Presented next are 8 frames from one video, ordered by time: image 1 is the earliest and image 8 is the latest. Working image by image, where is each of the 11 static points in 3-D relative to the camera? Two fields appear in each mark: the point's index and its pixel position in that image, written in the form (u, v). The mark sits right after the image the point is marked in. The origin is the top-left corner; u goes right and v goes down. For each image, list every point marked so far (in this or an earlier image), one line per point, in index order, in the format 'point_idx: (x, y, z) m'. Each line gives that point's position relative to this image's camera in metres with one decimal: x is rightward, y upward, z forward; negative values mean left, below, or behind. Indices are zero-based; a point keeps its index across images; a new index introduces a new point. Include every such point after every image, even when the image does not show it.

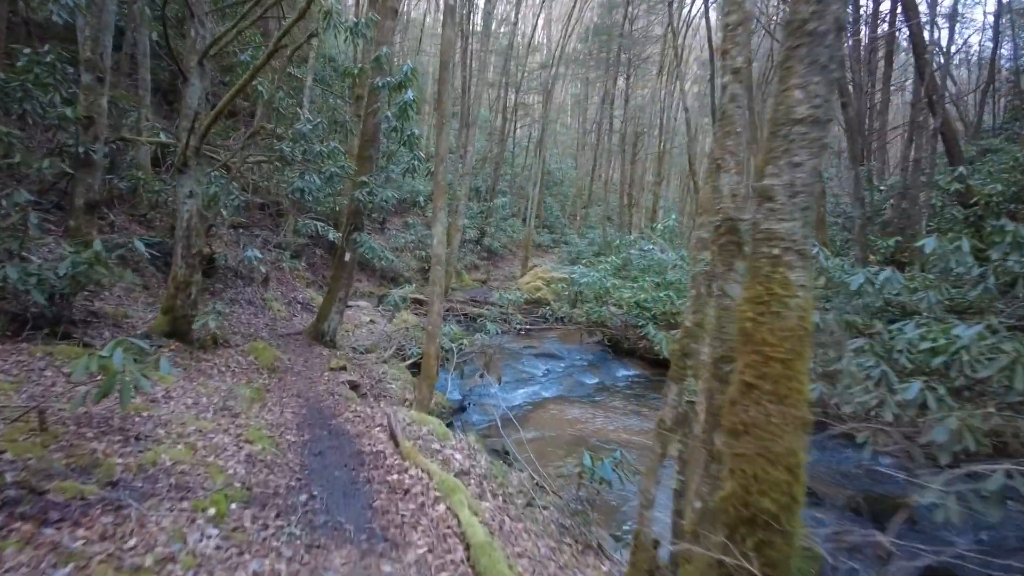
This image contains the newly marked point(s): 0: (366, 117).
0: (-2.2, +2.6, +9.9) m
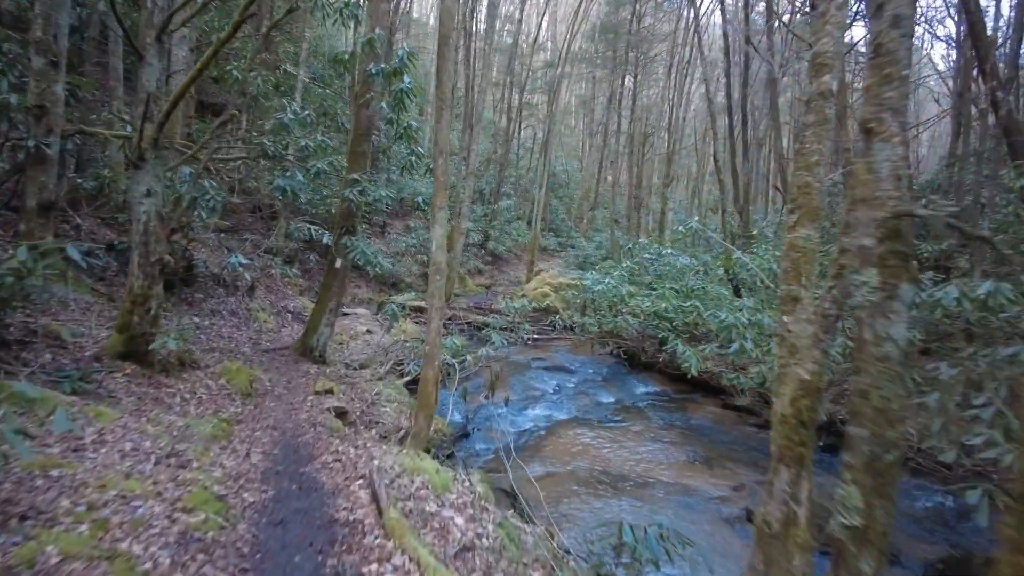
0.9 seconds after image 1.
0: (-2.1, +2.5, +9.0) m
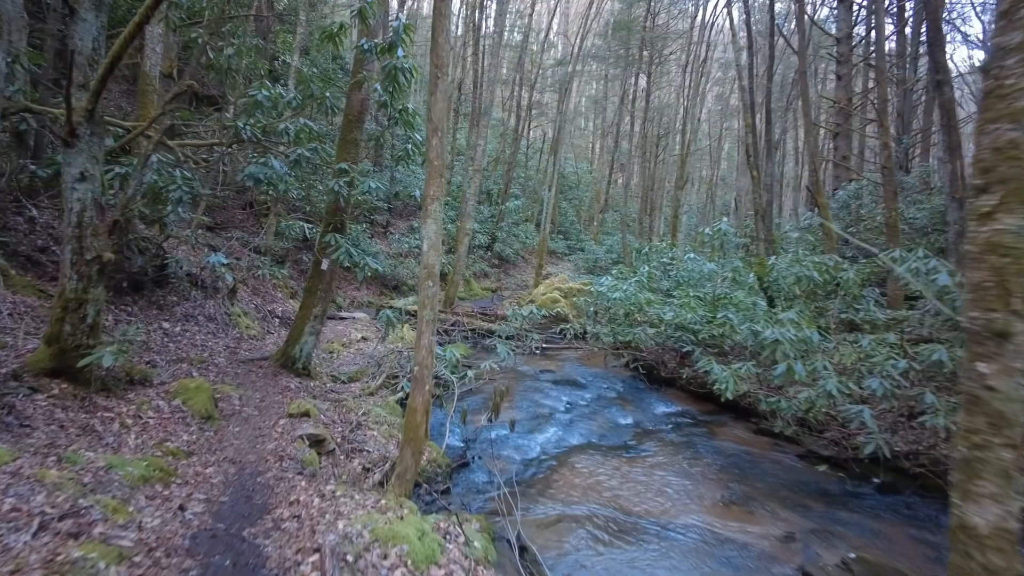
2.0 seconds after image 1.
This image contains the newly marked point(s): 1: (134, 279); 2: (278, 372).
0: (-2.0, +2.4, +8.0) m
1: (-4.8, +0.1, +8.2) m
2: (-2.9, -1.0, +8.0) m
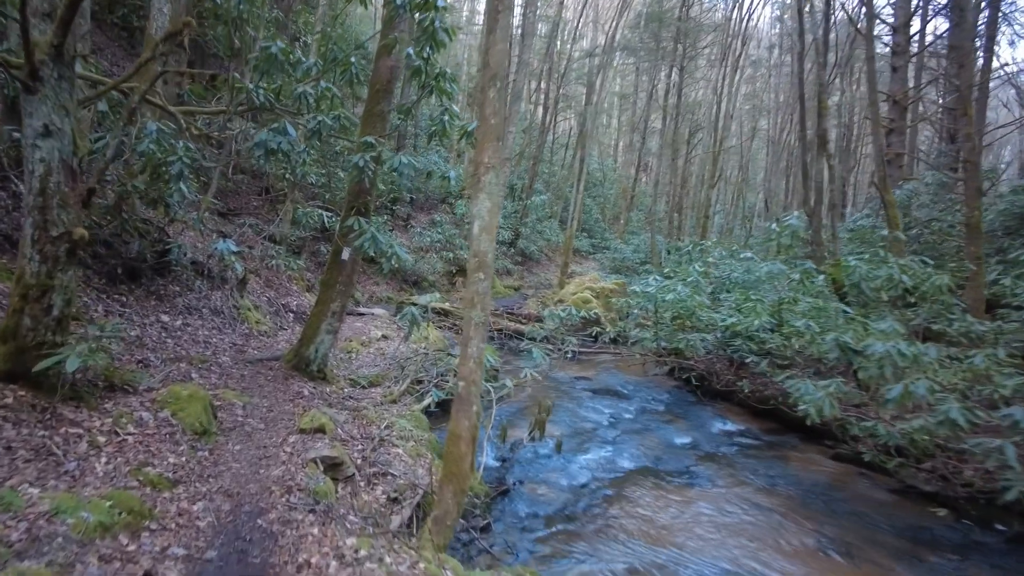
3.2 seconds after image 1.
0: (-1.4, +2.5, +7.0) m
1: (-4.3, +0.2, +7.3) m
2: (-2.4, -0.9, +7.0) m
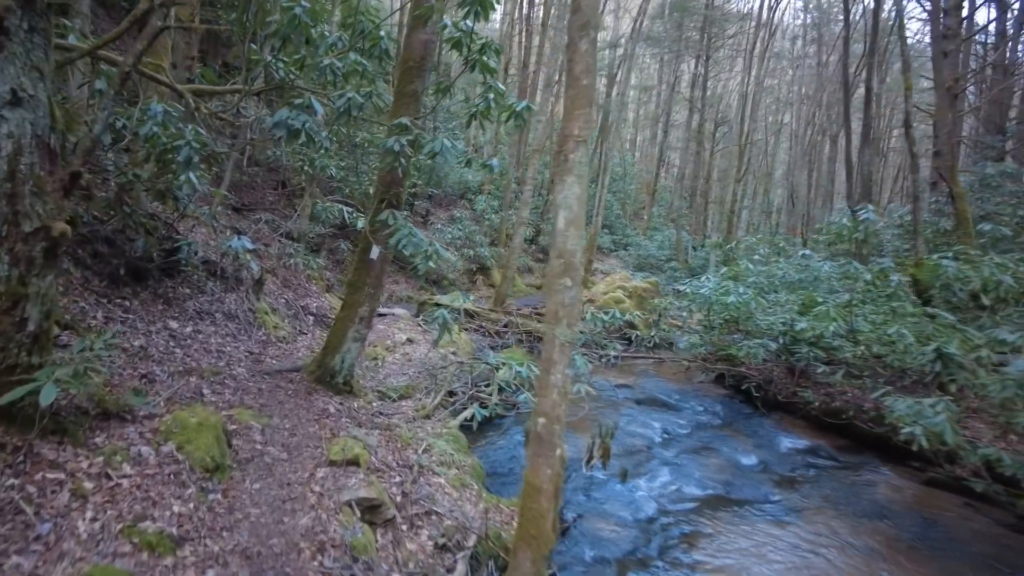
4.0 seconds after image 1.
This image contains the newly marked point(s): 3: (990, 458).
0: (-0.9, +2.5, +6.2) m
1: (-3.8, +0.2, +6.5) m
2: (-1.9, -1.0, +6.3) m
3: (+3.9, -1.4, +5.3) m
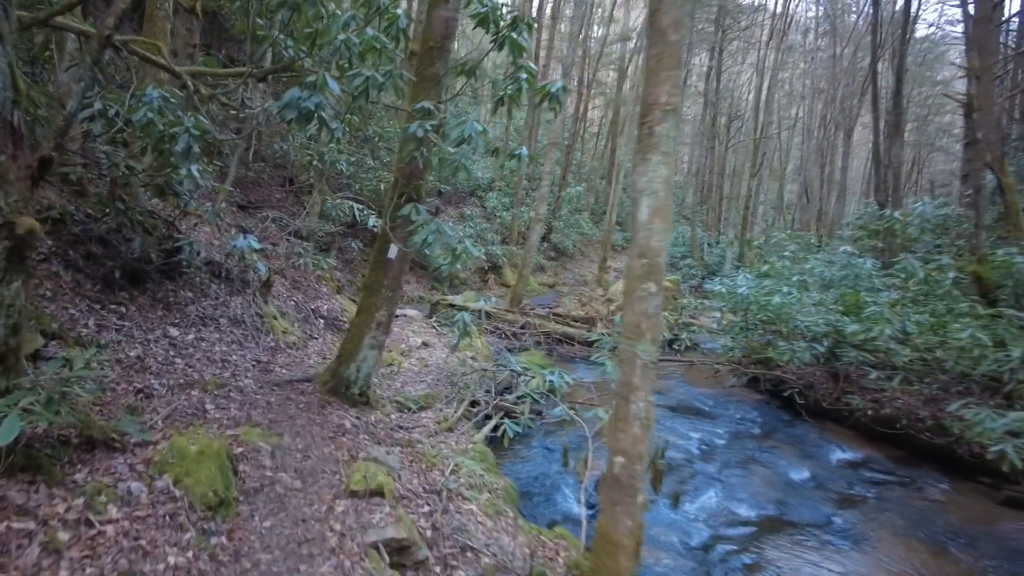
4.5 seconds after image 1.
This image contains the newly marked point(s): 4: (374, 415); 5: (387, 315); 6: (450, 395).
0: (-0.7, +2.4, +5.6) m
1: (-3.5, +0.2, +6.0) m
2: (-1.6, -1.0, +5.7) m
3: (+4.2, -1.4, +4.7) m
4: (-1.2, -1.1, +5.9) m
5: (-1.1, -0.2, +5.8) m
6: (-0.7, -1.2, +7.3) m
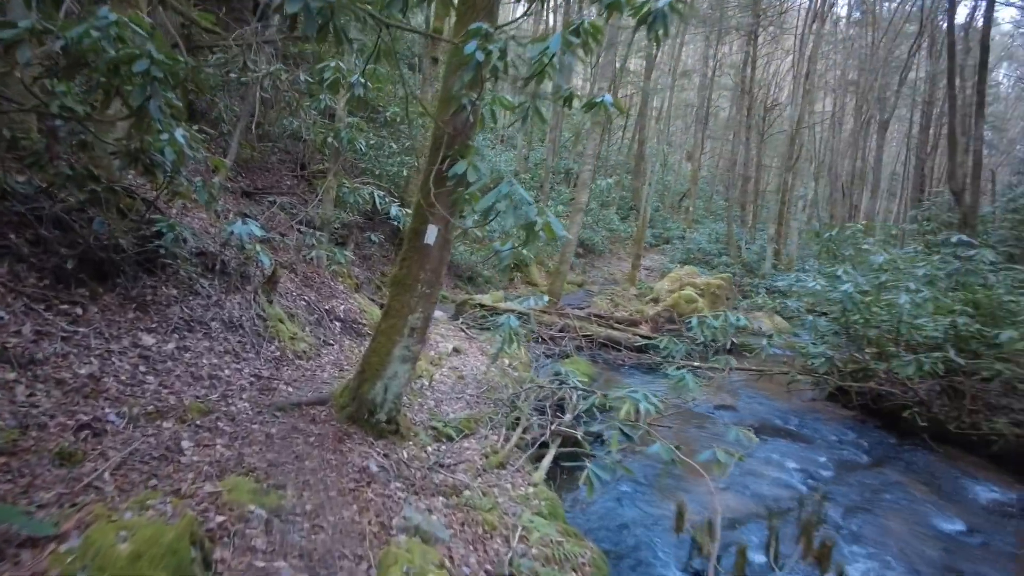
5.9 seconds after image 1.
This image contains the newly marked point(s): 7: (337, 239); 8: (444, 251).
0: (-0.2, +2.5, +4.2) m
1: (-3.0, +0.2, +4.6) m
2: (-1.1, -1.0, +4.3) m
3: (+4.7, -1.3, +3.2) m
4: (-0.7, -1.1, +4.5) m
5: (-0.6, -0.2, +4.4) m
6: (-0.1, -1.1, +5.9) m
7: (-2.7, +0.8, +10.0) m
8: (-0.4, +0.2, +4.4) m
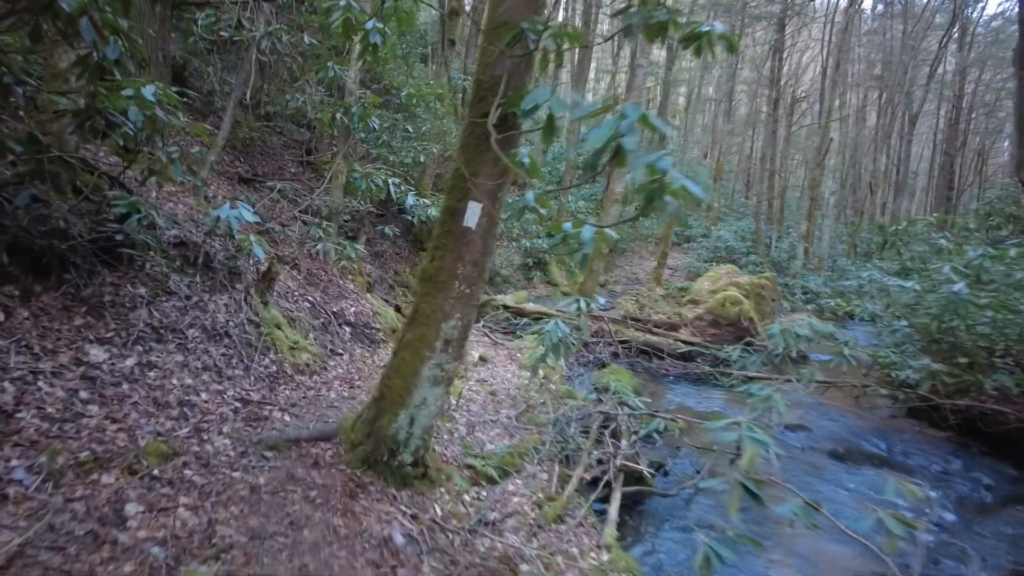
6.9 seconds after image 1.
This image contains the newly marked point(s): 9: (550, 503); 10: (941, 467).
0: (+0.2, +2.5, +3.1) m
1: (-2.6, +0.2, +3.5) m
2: (-0.8, -1.0, +3.2) m
3: (+5.0, -1.3, +2.0) m
4: (-0.4, -1.1, +3.4) m
5: (-0.3, -0.2, +3.3) m
6: (+0.2, -1.1, +4.7) m
7: (-2.2, +0.8, +8.9) m
8: (-0.1, +0.2, +3.2) m
9: (+0.2, -1.3, +3.9) m
10: (+4.1, -1.7, +6.3) m
